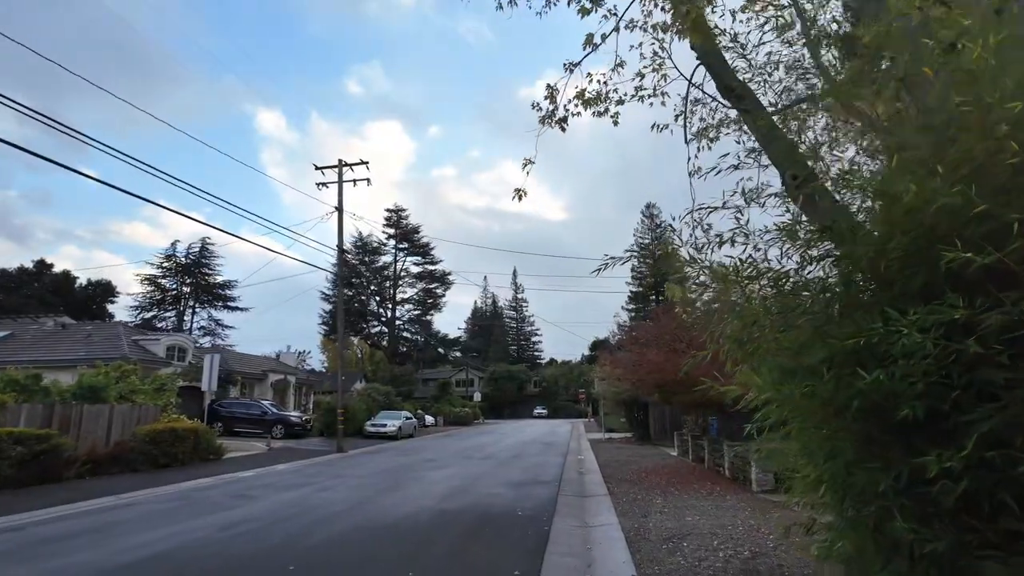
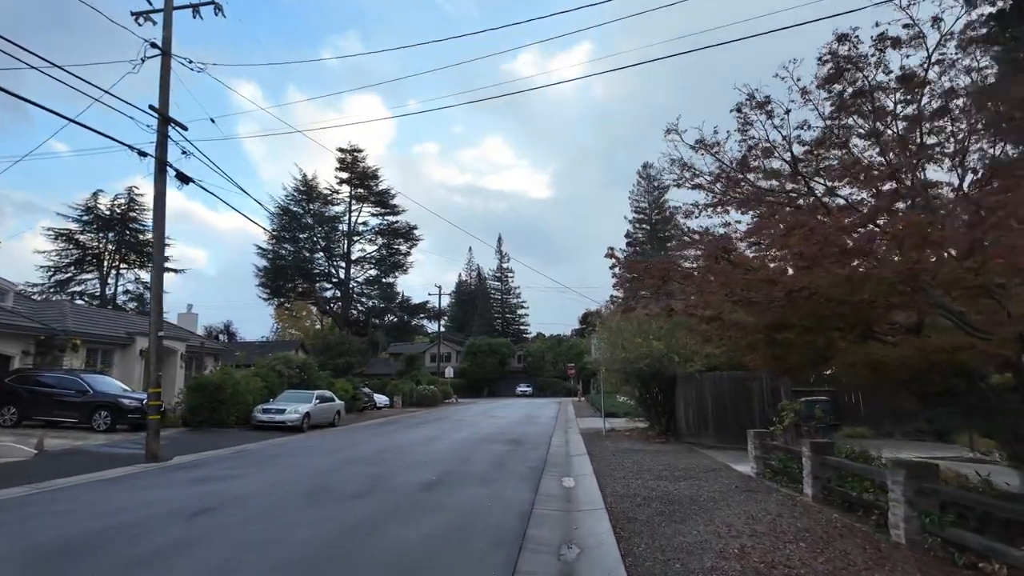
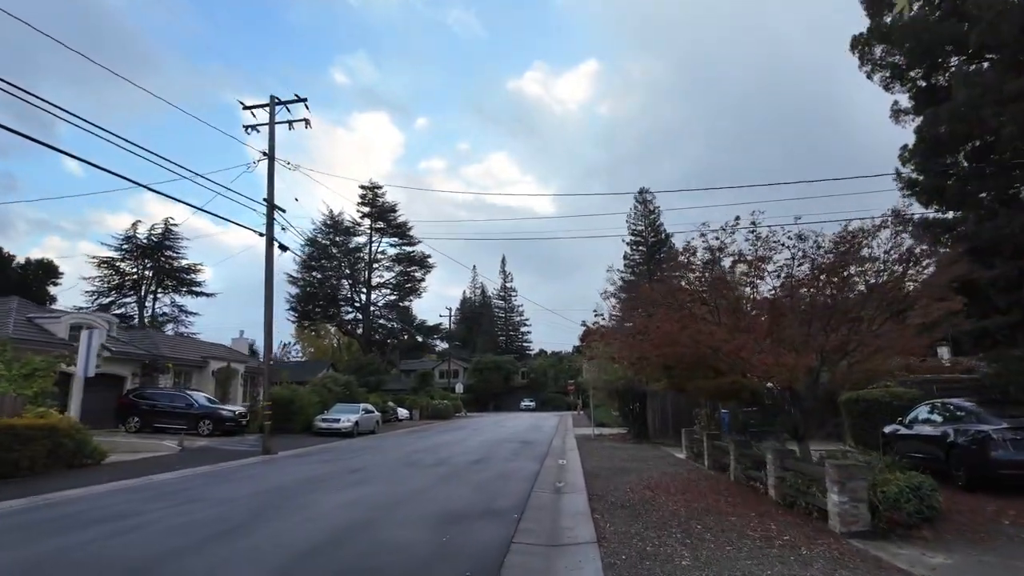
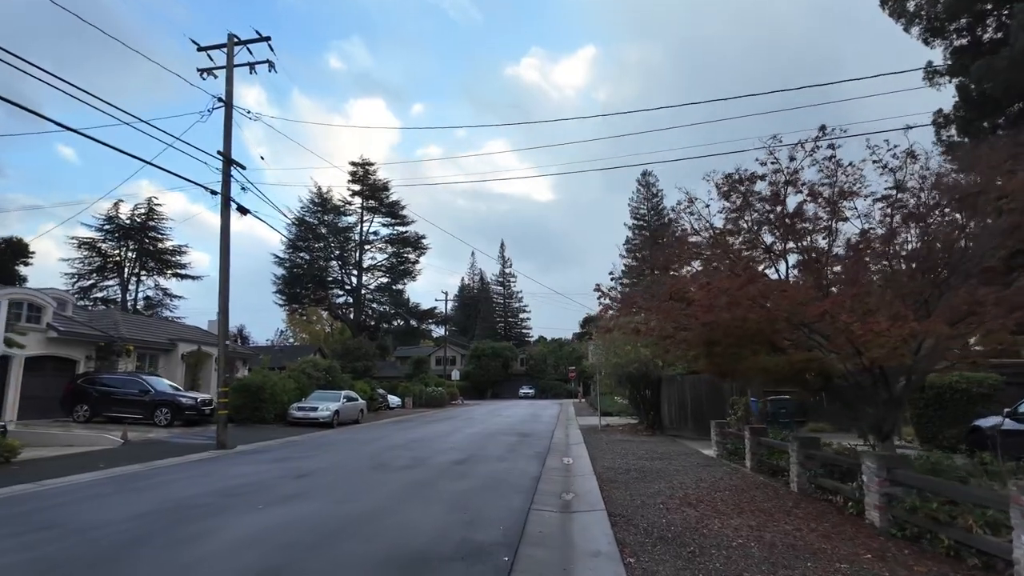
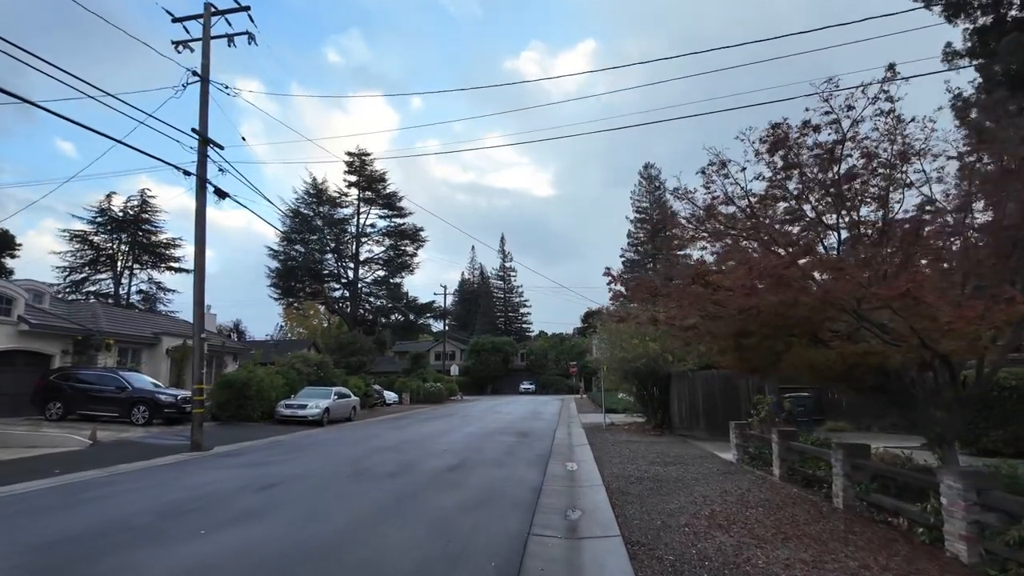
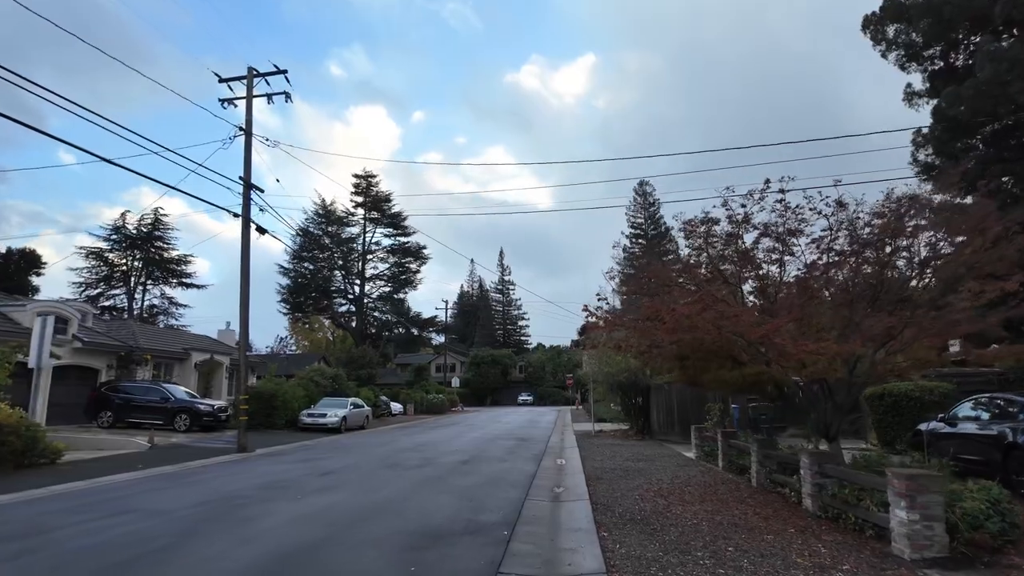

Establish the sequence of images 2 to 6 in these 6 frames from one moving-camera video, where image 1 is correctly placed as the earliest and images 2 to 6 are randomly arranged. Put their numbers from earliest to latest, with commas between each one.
3, 6, 4, 5, 2
